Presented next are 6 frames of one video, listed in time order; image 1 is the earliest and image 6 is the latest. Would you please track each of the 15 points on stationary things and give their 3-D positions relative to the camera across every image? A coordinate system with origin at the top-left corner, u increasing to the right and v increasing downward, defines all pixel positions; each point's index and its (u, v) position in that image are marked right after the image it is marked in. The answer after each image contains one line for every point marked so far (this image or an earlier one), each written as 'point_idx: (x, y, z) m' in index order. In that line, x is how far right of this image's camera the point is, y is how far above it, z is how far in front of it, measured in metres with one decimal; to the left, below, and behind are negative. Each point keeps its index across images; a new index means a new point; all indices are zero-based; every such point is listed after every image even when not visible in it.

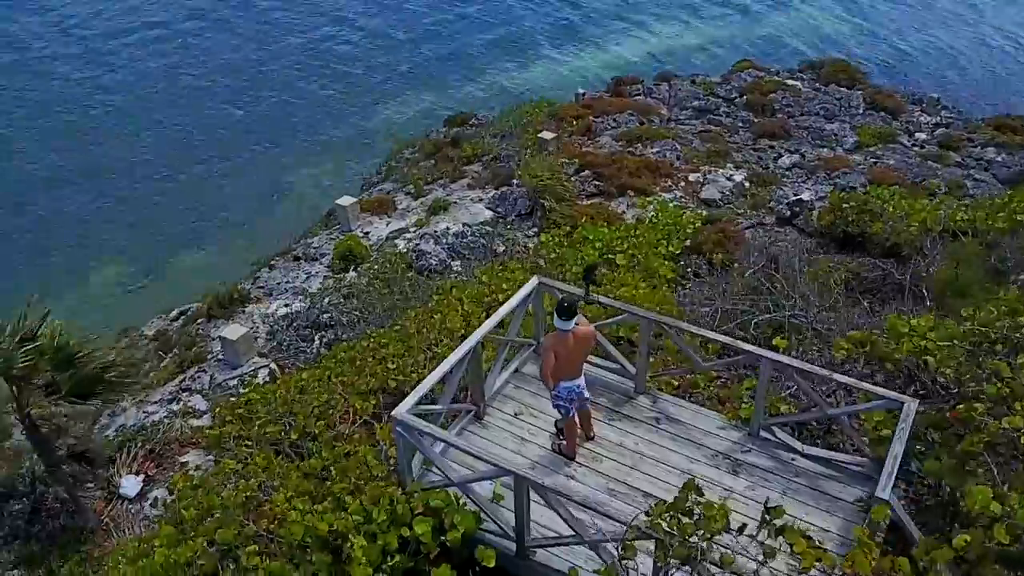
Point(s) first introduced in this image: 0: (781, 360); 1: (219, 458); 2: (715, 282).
0: (+2.8, -0.8, +8.5) m
1: (-3.7, -2.2, +10.5) m
2: (+3.1, +0.1, +12.5) m
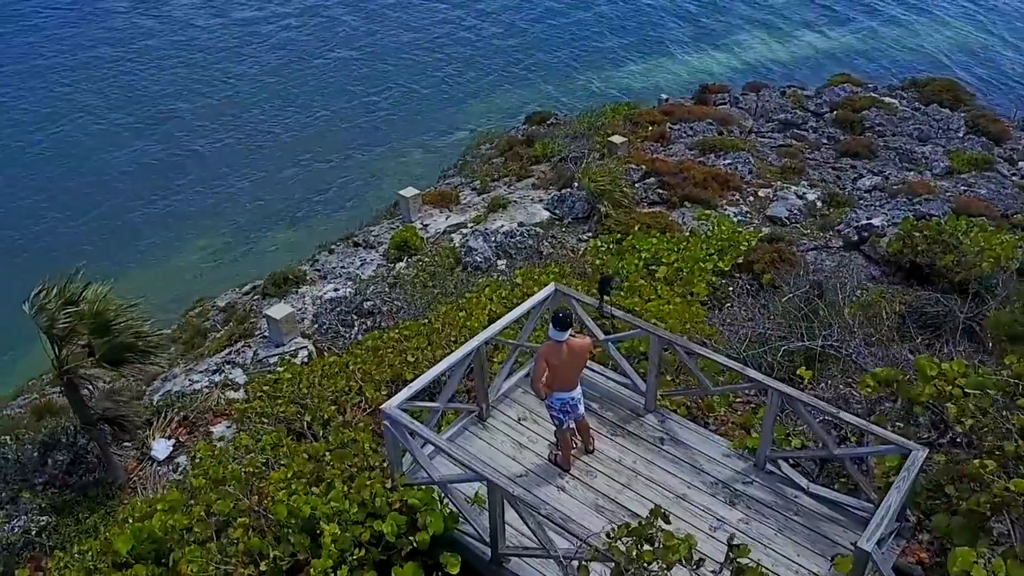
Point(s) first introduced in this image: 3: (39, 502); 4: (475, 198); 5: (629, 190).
0: (+2.7, -1.0, +8.2) m
1: (-3.6, -1.9, +10.9) m
2: (+3.6, -0.2, +12.1) m
3: (-6.2, -2.8, +10.7) m
4: (-0.8, +2.1, +18.9) m
5: (+2.4, +2.1, +17.3) m
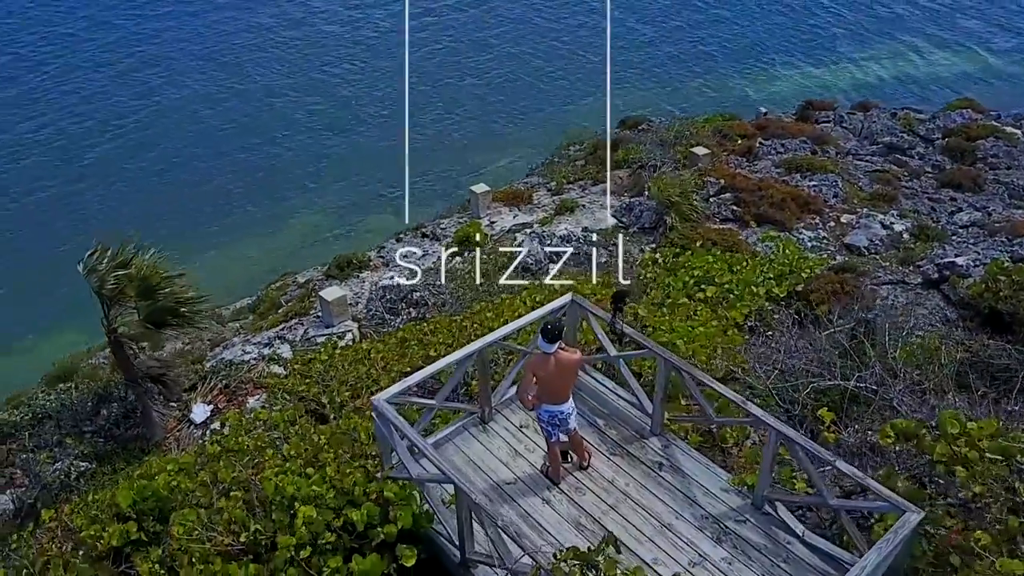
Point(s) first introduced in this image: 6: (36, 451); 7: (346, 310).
0: (+2.6, -1.4, +7.8) m
1: (-3.4, -1.6, +11.3) m
2: (+4.1, -0.6, +11.5) m
3: (-6.1, -2.3, +11.5) m
4: (+0.8, +2.0, +18.8) m
5: (+3.9, +1.7, +16.9) m
6: (-6.8, -2.3, +11.5) m
7: (-2.9, -0.4, +14.4) m
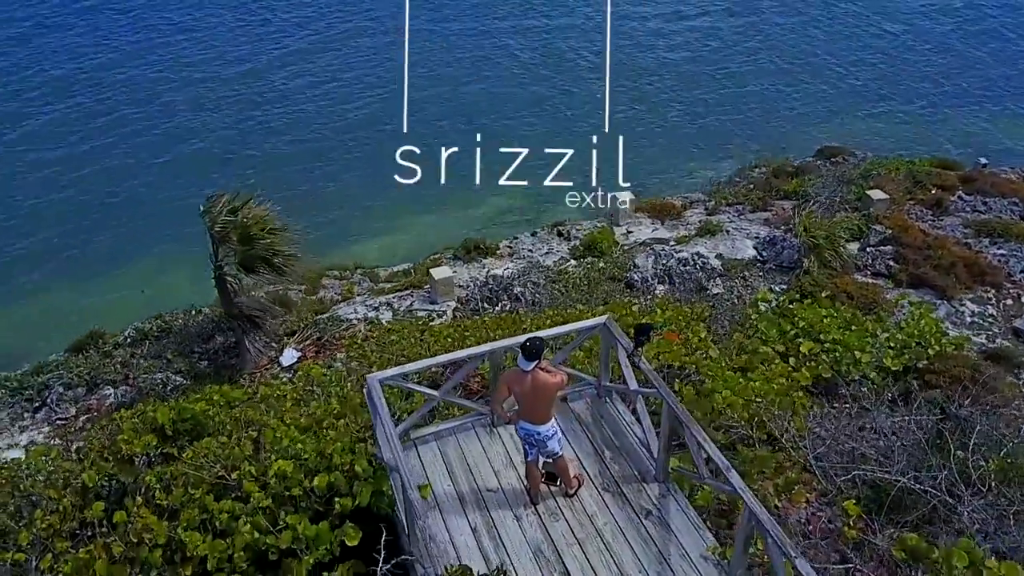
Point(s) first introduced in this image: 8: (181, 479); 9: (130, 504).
0: (+2.1, -1.9, +7.0) m
1: (-2.6, -1.1, +12.1) m
2: (+4.7, -1.6, +10.2) m
3: (-5.2, -1.2, +13.0) m
4: (+4.1, +1.5, +18.0) m
5: (+6.4, +0.7, +15.3) m
6: (-5.9, -1.1, +13.2) m
7: (-1.1, -0.1, +14.9) m
8: (-3.5, -2.0, +8.6) m
9: (-4.0, -2.2, +8.4) m
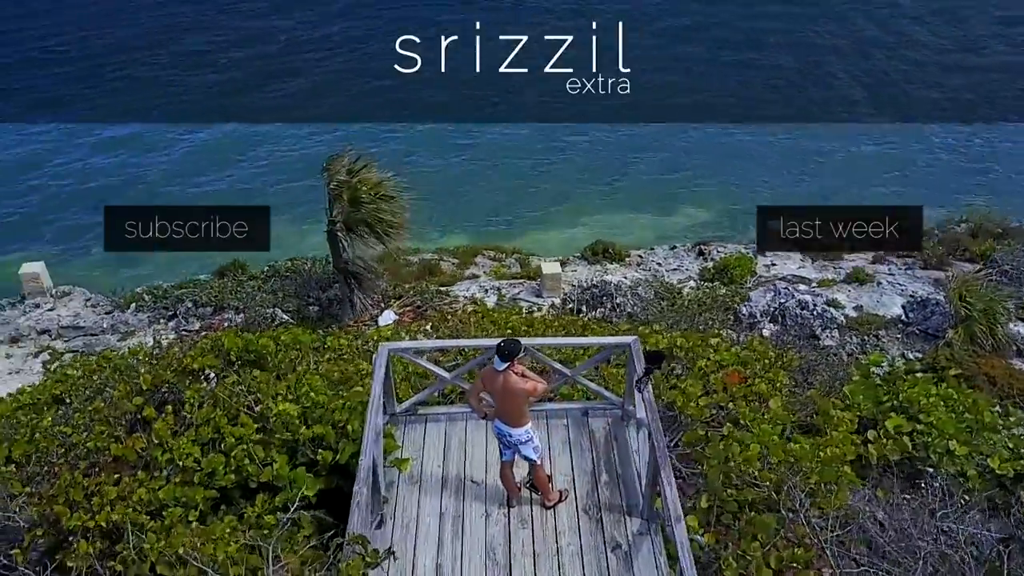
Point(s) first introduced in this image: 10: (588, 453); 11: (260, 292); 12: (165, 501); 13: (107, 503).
0: (+1.4, -2.3, +6.5) m
1: (-1.5, -0.7, +12.6) m
2: (+4.7, -2.5, +8.8) m
3: (-3.8, -0.3, +14.2) m
4: (+6.9, +0.5, +16.4) m
5: (+8.2, -0.7, +13.2) m
6: (-4.3, -0.1, +14.5) m
7: (+0.9, 0.0, +14.9) m
8: (-3.5, -1.3, +9.6) m
9: (-4.0, -1.4, +9.5) m
10: (+0.8, -1.8, +9.0) m
11: (-4.5, -0.1, +14.6) m
12: (-3.5, -2.1, +8.1) m
13: (-3.9, -2.1, +7.9) m
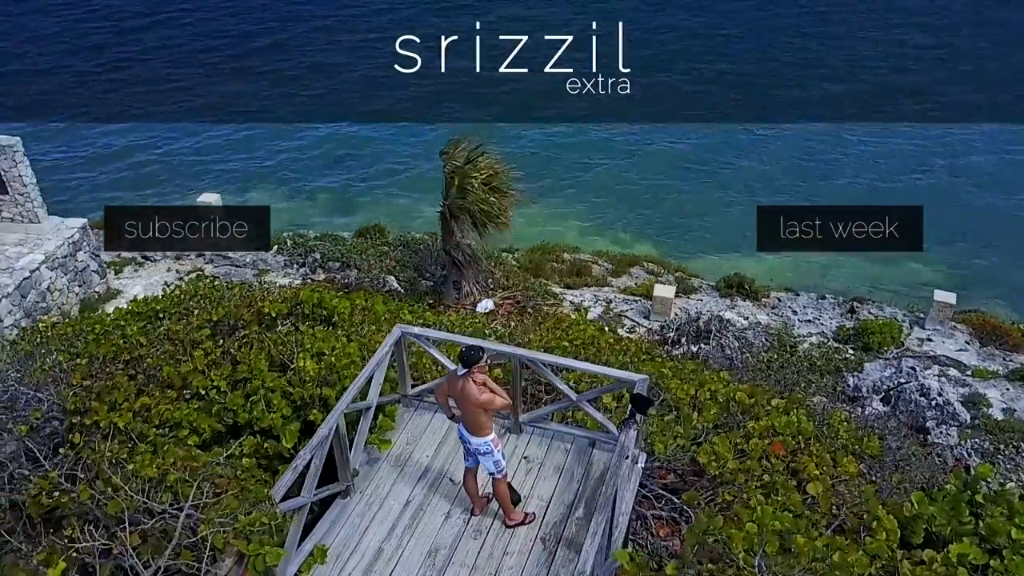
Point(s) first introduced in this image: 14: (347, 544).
0: (+0.4, -2.5, +6.0) m
1: (-0.3, -0.6, +12.6) m
2: (+4.1, -3.5, +7.3) m
3: (-1.9, +0.2, +14.8) m
4: (+8.9, -1.2, +13.9) m
5: (+8.9, -2.6, +10.5) m
6: (-2.2, +0.5, +15.3) m
7: (+2.7, -0.4, +14.2) m
8: (-3.1, -0.7, +10.3) m
9: (-3.7, -0.7, +10.4) m
10: (+0.7, -2.1, +8.6) m
11: (-2.4, +0.6, +15.4) m
12: (-3.7, -1.5, +9.0) m
13: (-4.2, -1.3, +8.9) m
14: (-1.6, -2.5, +8.0) m
